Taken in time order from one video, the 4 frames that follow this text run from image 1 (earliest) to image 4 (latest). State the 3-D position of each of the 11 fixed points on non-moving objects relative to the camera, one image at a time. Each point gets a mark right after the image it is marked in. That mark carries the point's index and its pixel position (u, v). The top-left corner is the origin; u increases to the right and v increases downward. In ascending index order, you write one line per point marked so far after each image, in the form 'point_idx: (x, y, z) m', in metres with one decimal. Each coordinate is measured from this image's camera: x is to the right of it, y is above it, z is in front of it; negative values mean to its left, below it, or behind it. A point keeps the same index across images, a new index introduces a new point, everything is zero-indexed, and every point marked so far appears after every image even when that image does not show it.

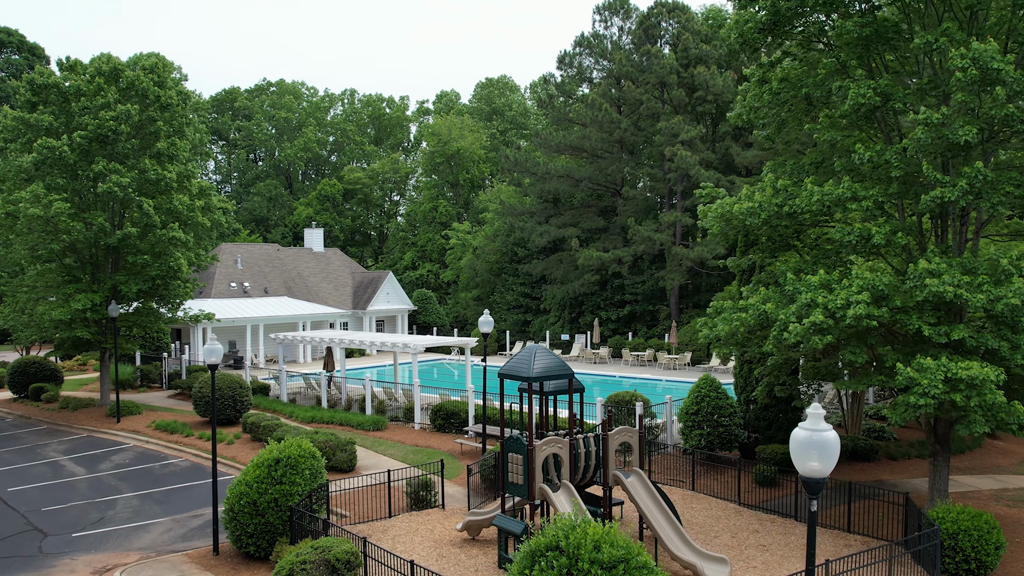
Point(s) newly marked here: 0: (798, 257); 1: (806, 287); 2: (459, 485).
0: (+3.5, +0.4, +15.4) m
1: (+3.2, 0.0, +13.5) m
2: (-0.8, -2.8, +18.1) m
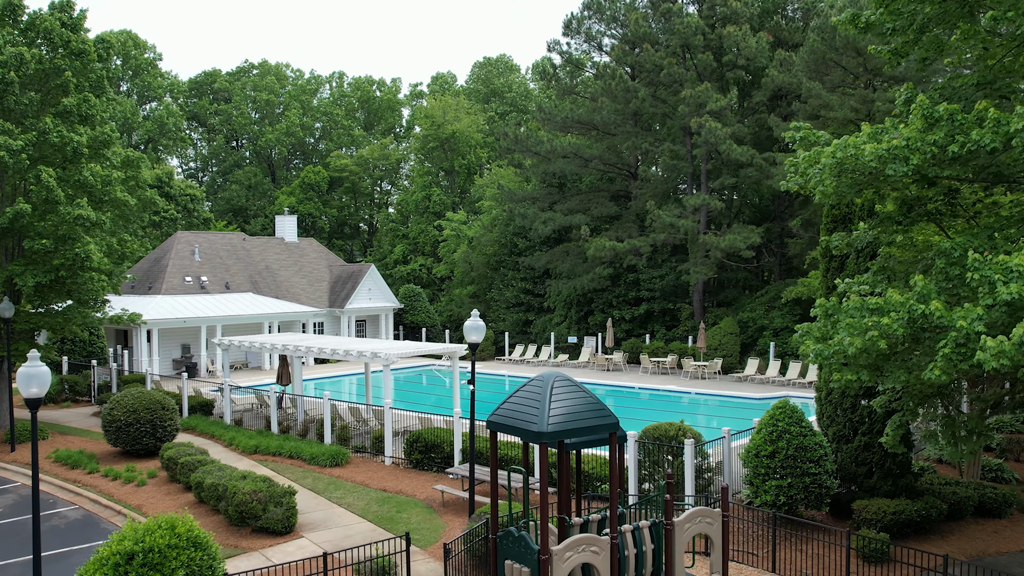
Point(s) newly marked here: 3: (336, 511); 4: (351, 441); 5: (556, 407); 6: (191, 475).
0: (+3.5, +0.5, +10.0) m
1: (+3.2, +0.1, +8.1) m
2: (-0.8, -2.7, +12.7) m
3: (-2.1, -2.7, +15.3) m
4: (-2.5, -2.4, +19.5) m
5: (+0.3, -0.7, +7.3) m
6: (-4.2, -2.4, +16.3) m
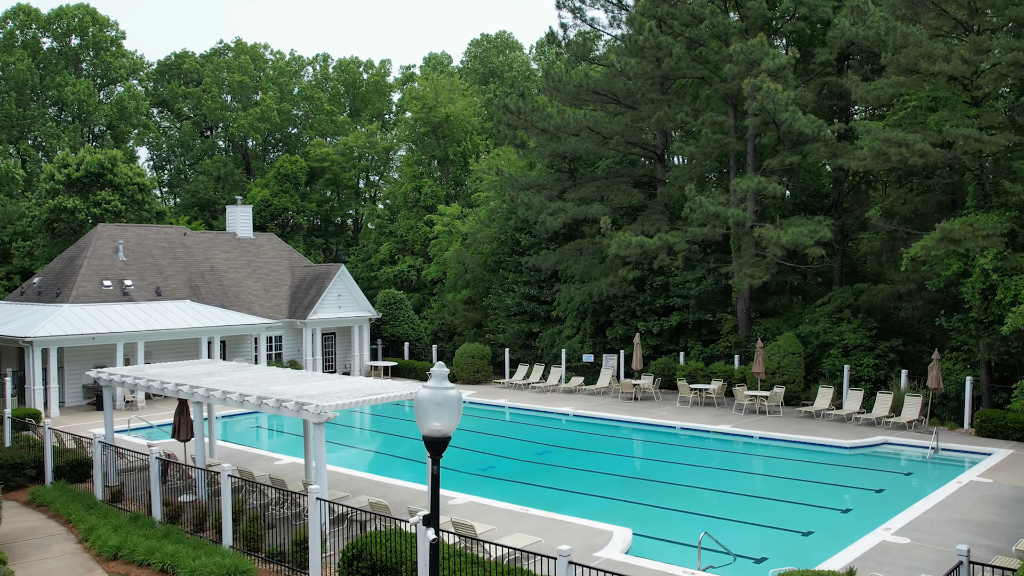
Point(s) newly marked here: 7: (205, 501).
0: (+3.5, +0.3, +3.1) m
1: (+3.2, 0.0, +1.2) m
2: (-0.8, -2.9, +5.8) m
3: (-2.1, -2.8, +8.4) m
4: (-2.5, -2.5, +12.6) m
5: (+0.3, -0.8, +0.4) m
6: (-4.1, -2.5, +9.4) m
7: (-3.4, -2.3, +13.9) m
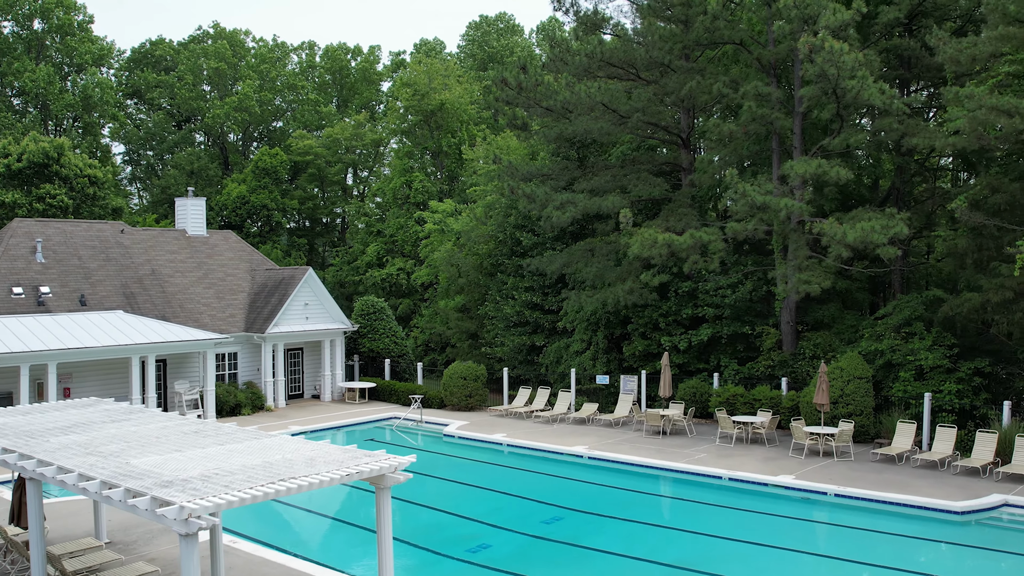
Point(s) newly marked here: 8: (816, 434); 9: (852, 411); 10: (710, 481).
0: (+3.5, +0.2, -1.8) m
1: (+3.2, -0.1, -3.6) m
2: (-0.8, -3.0, +0.9) m
3: (-2.1, -3.0, +3.5) m
4: (-2.5, -2.6, +7.8) m
5: (+0.3, -0.9, -4.4) m
6: (-4.2, -2.7, +4.5) m
7: (-3.4, -2.4, +9.0) m
8: (+4.6, -2.2, +18.9) m
9: (+5.4, -1.9, +19.8) m
10: (+2.9, -2.8, +18.4) m
